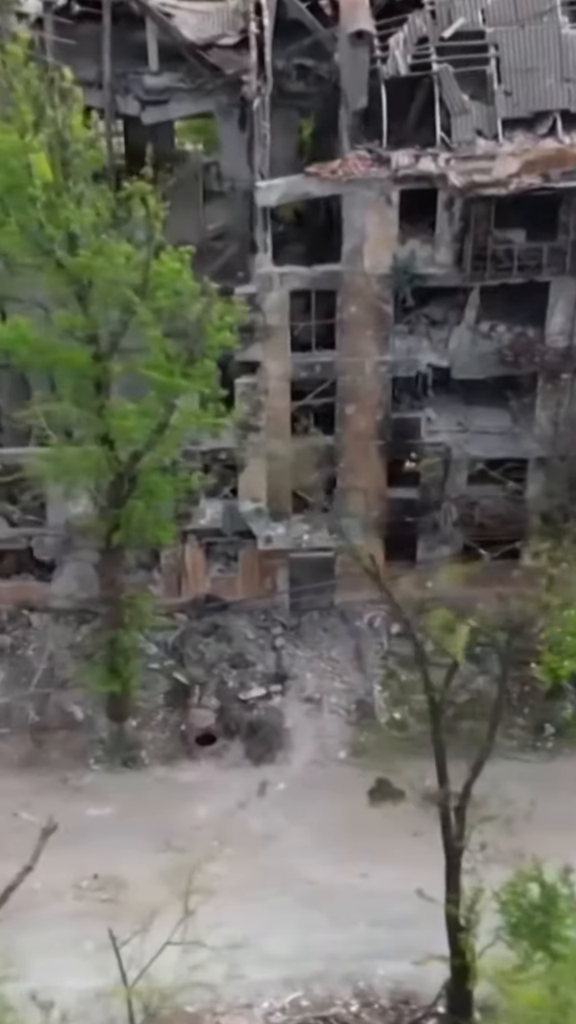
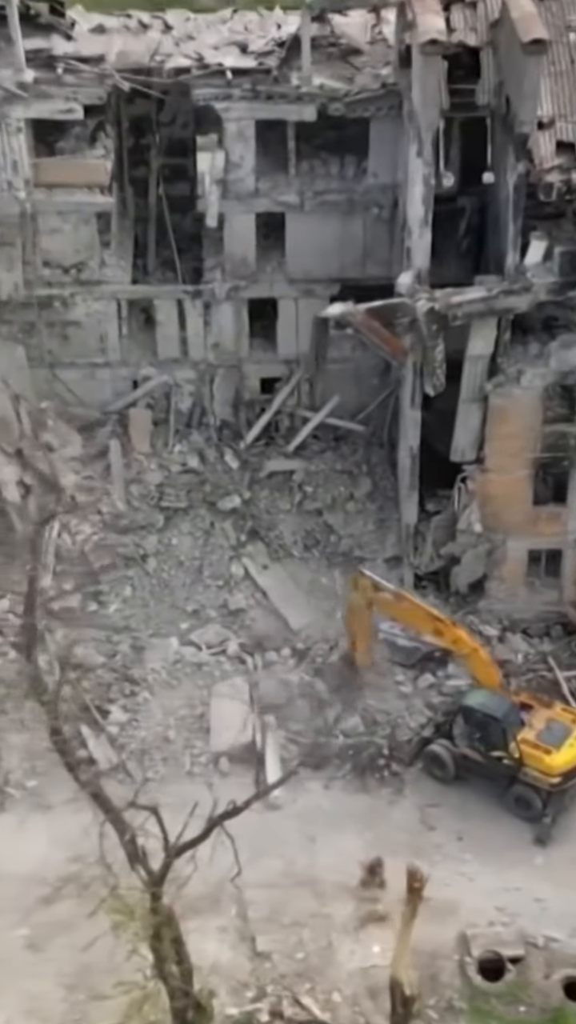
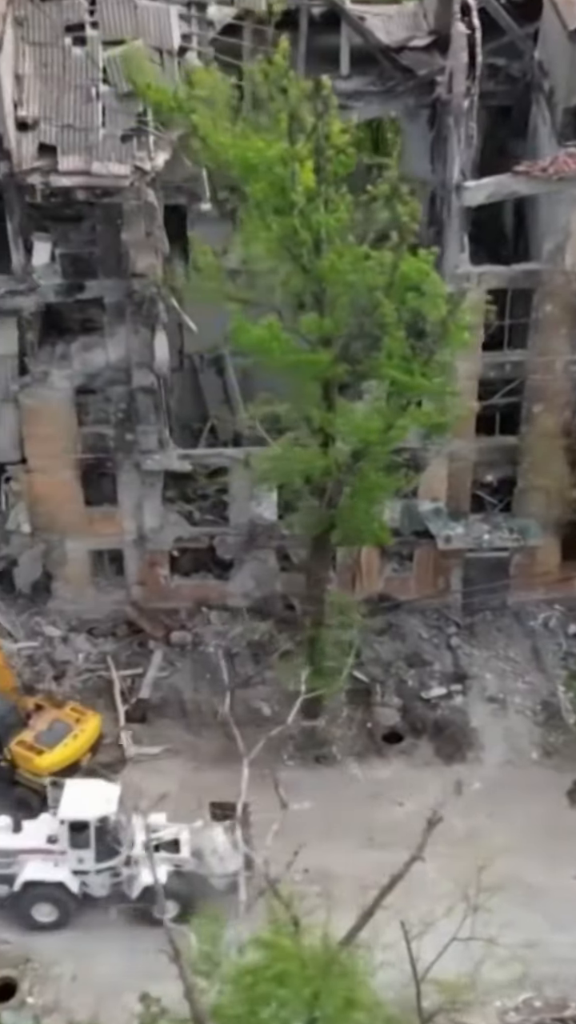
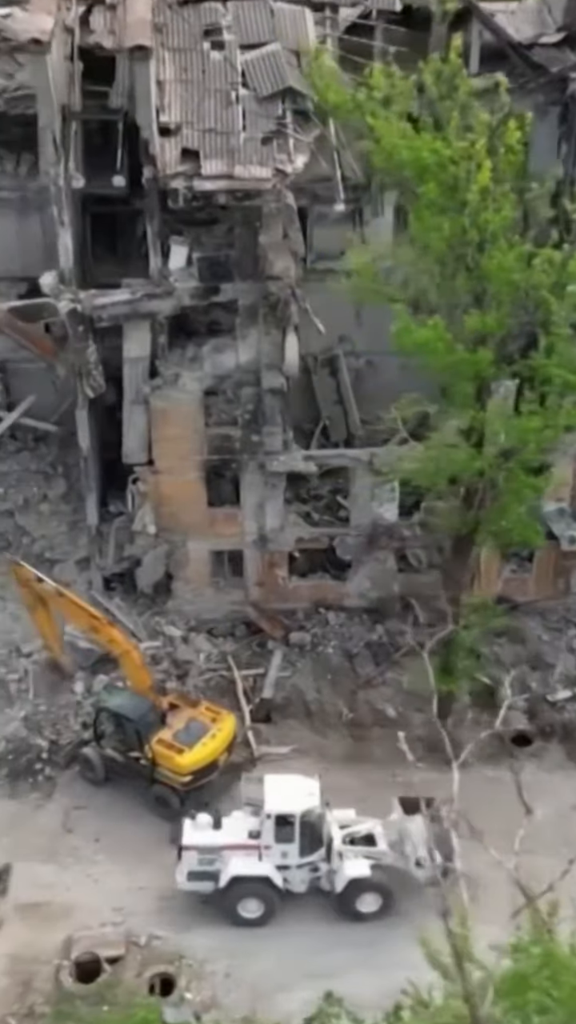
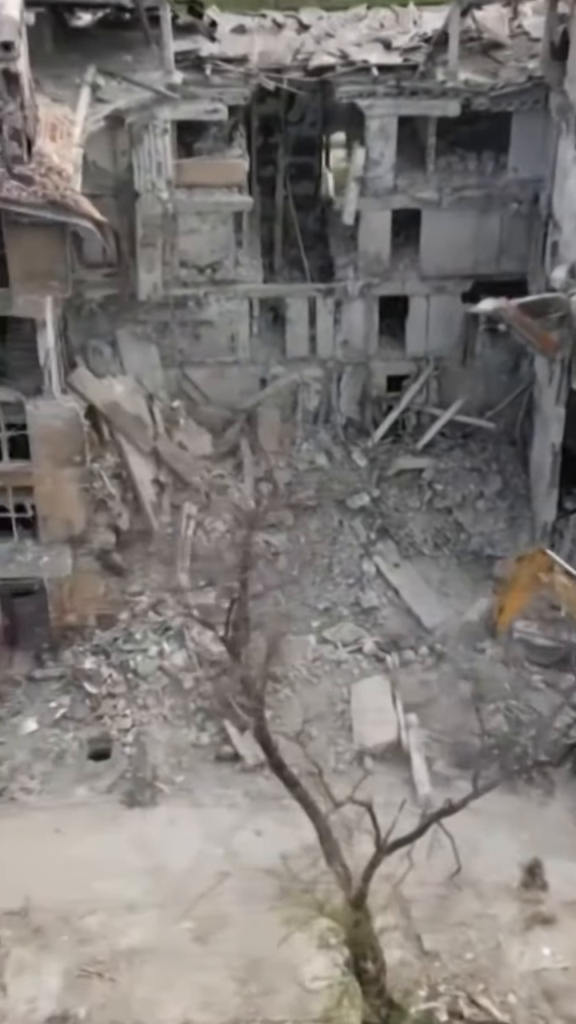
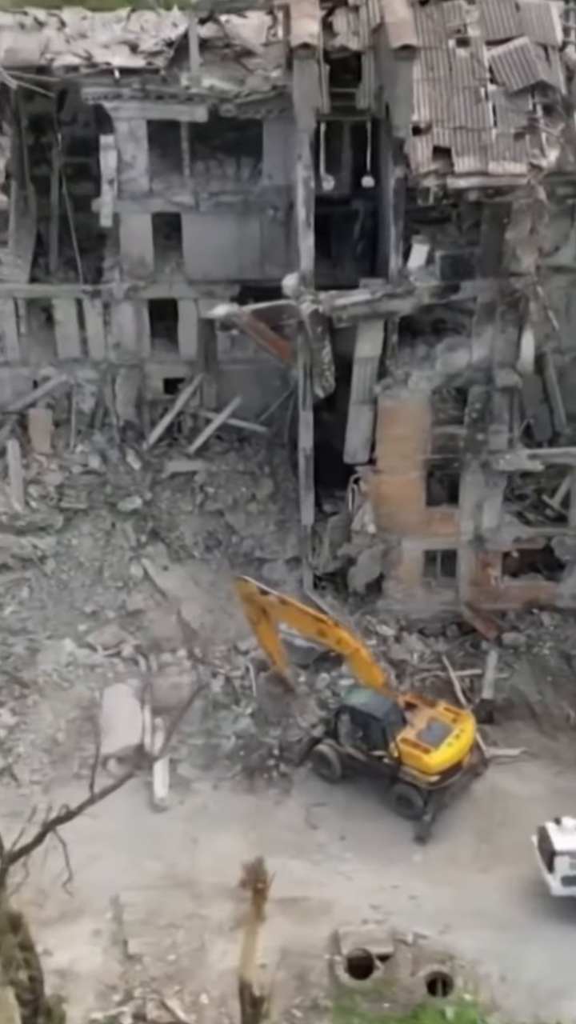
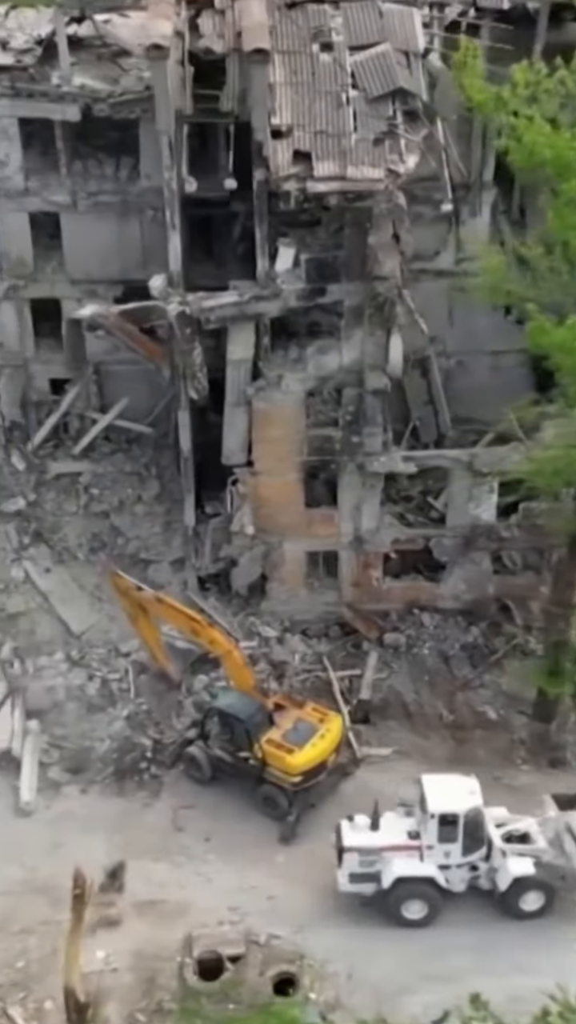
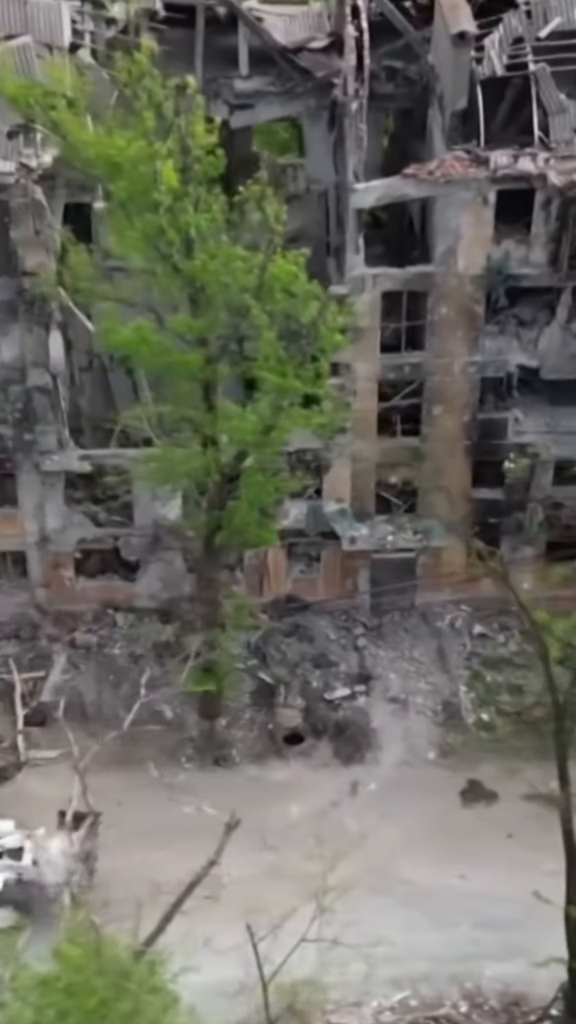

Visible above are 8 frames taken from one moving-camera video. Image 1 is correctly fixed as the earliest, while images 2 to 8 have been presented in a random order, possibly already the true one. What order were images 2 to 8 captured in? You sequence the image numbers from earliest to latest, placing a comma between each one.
8, 3, 4, 7, 6, 2, 5
